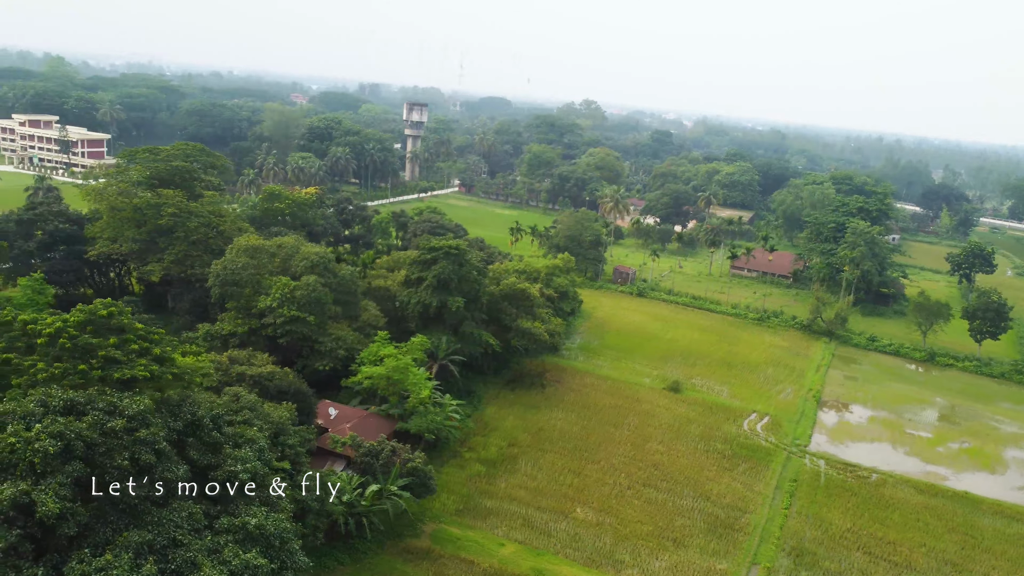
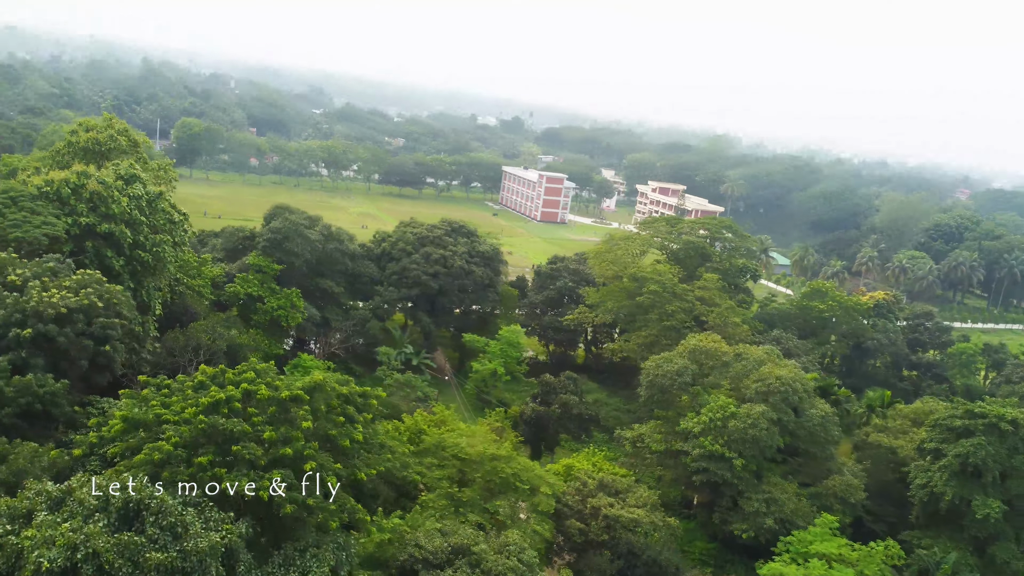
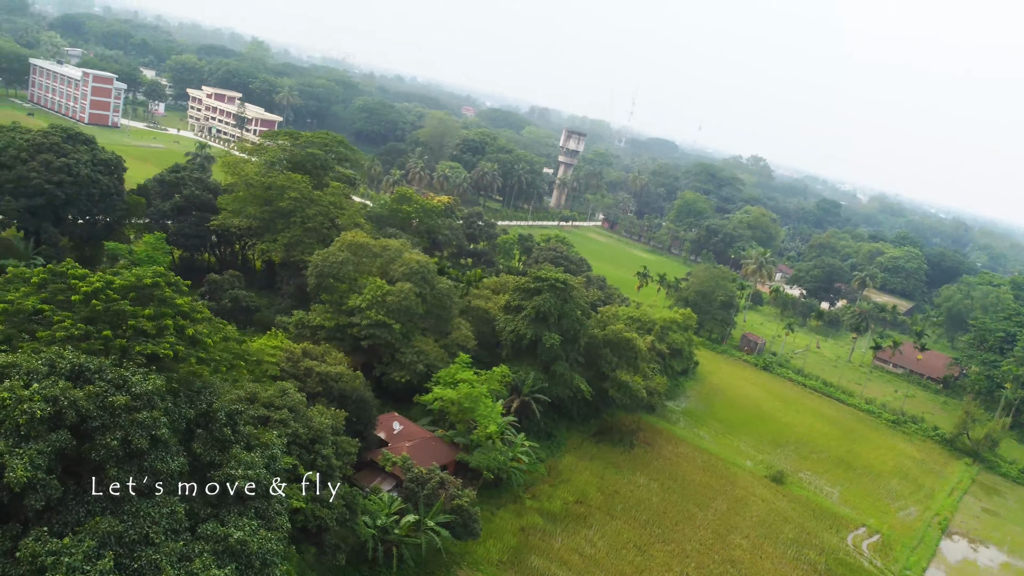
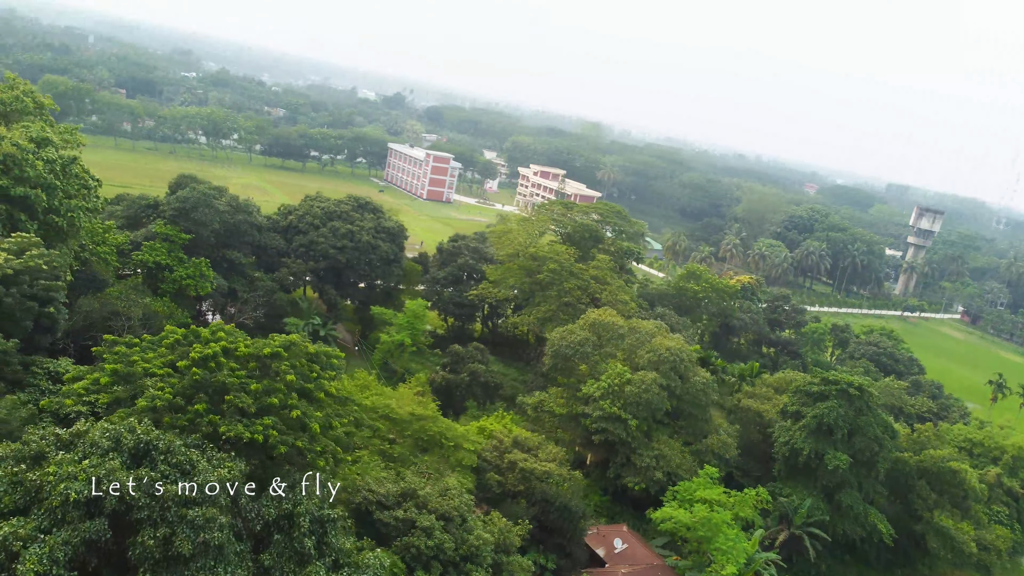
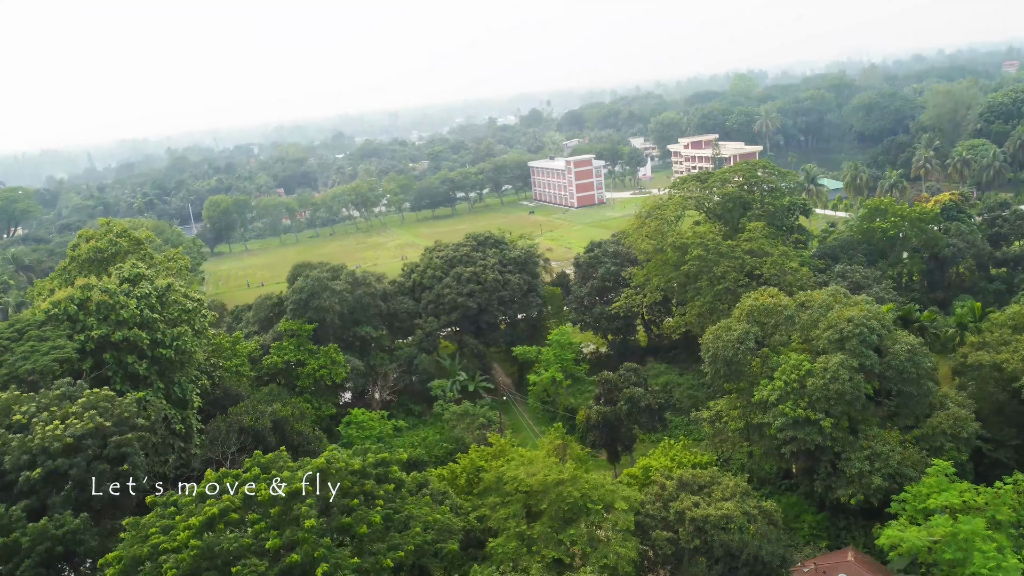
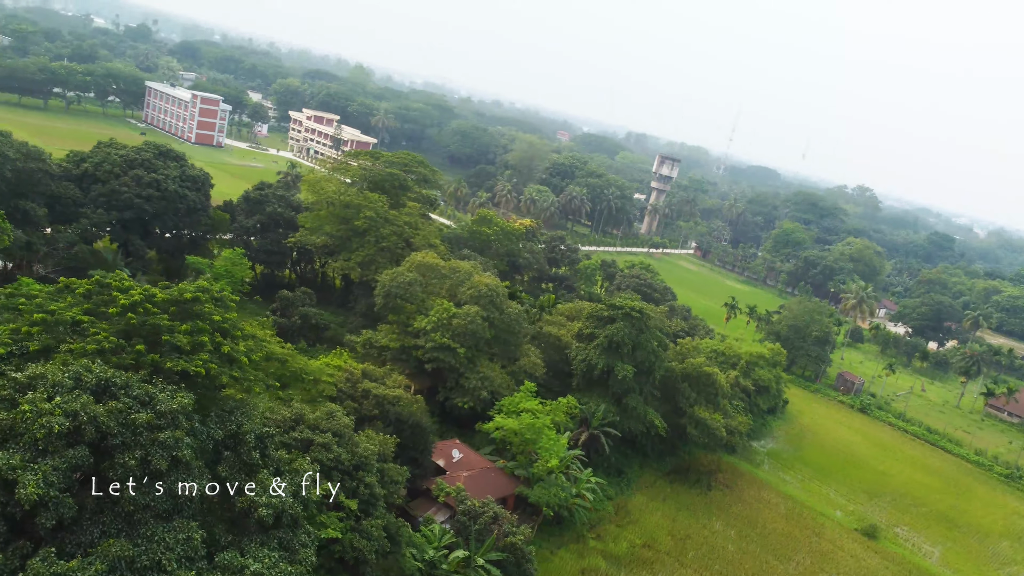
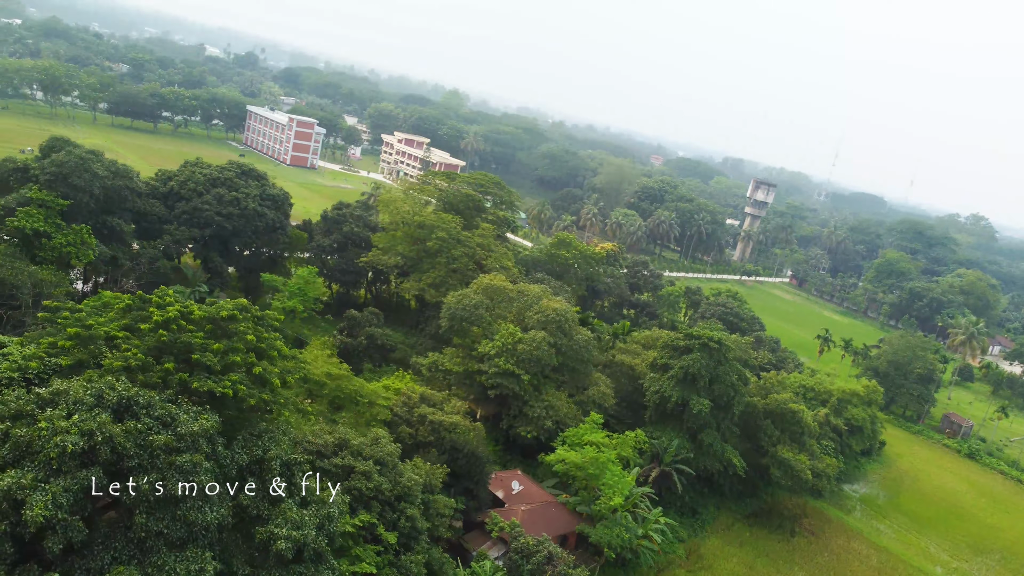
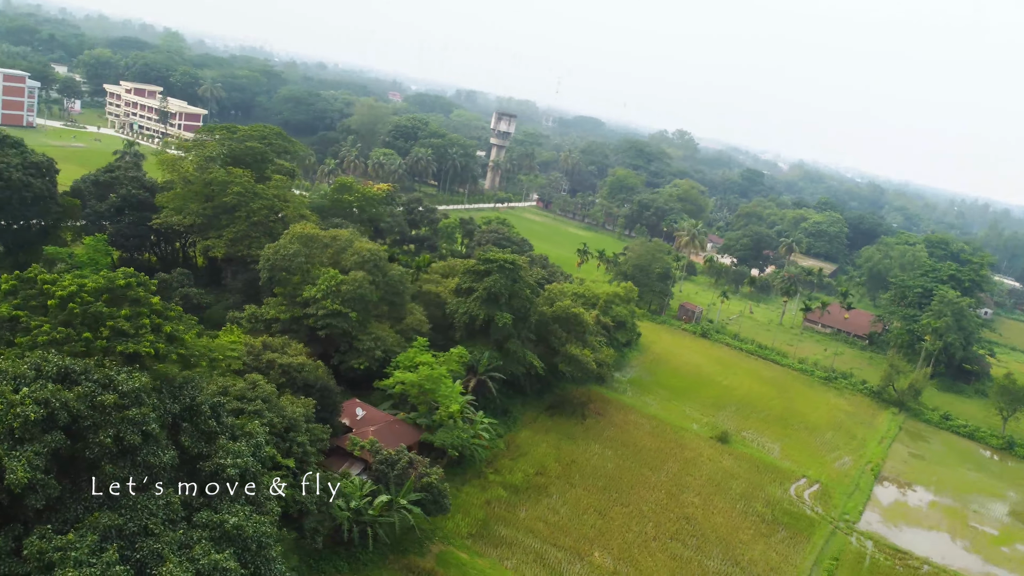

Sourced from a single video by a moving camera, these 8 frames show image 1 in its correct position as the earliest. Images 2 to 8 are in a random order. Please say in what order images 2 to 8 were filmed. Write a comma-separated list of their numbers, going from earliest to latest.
8, 3, 6, 7, 4, 2, 5
